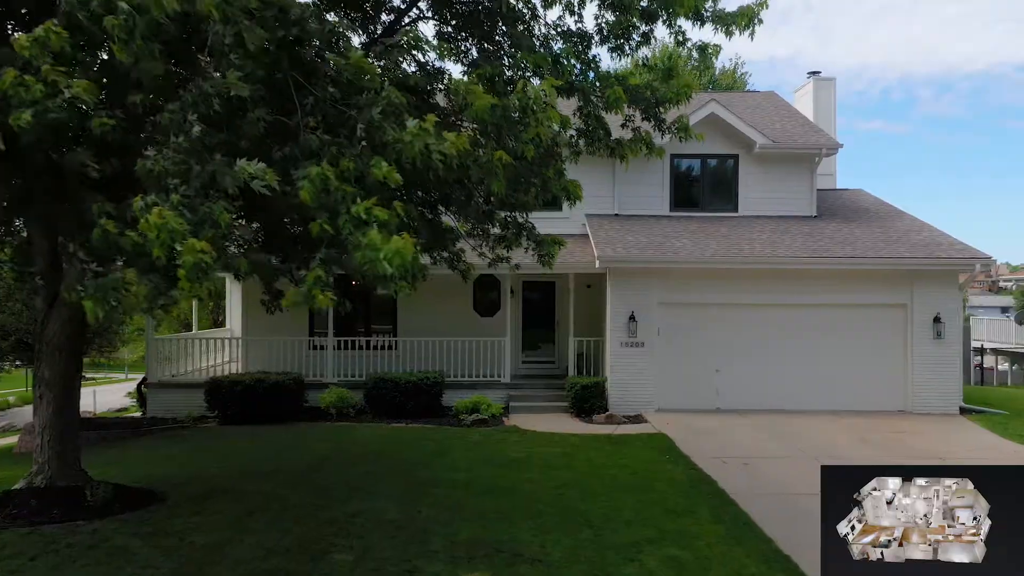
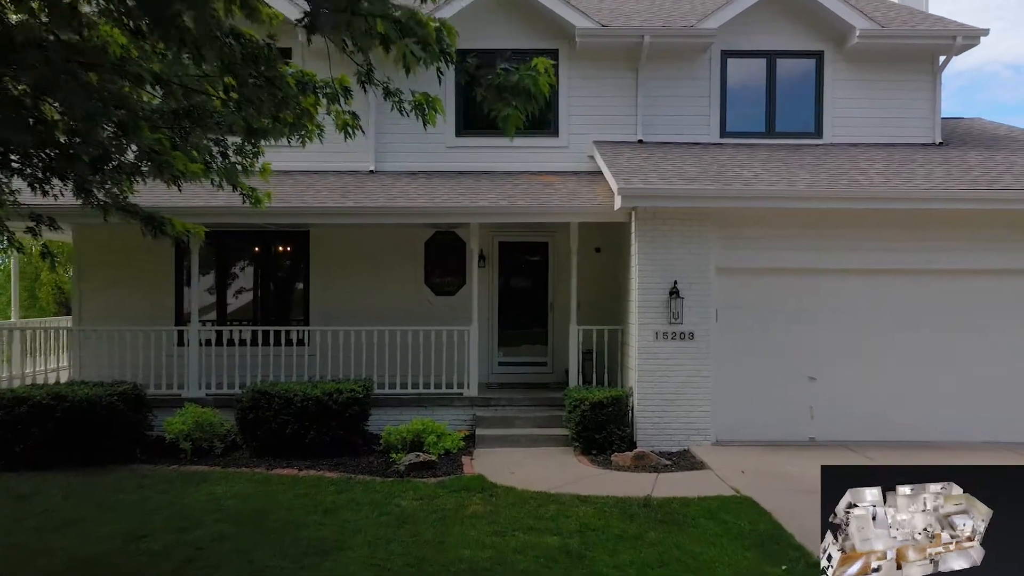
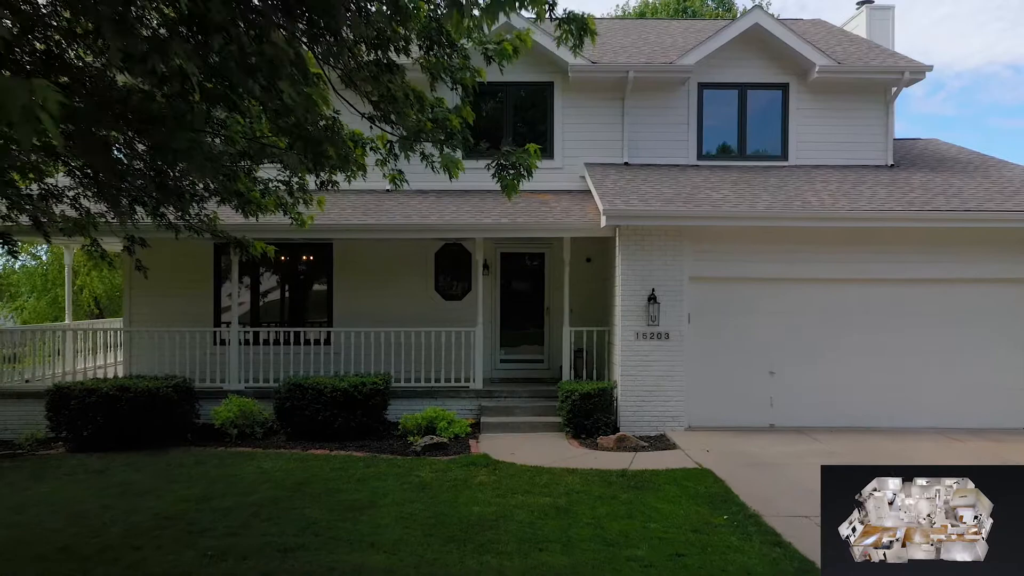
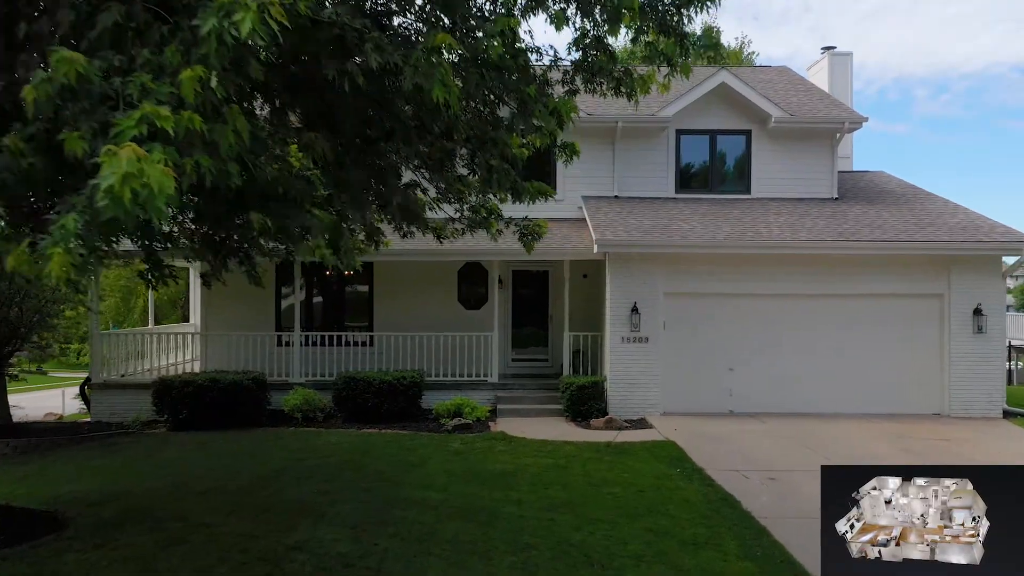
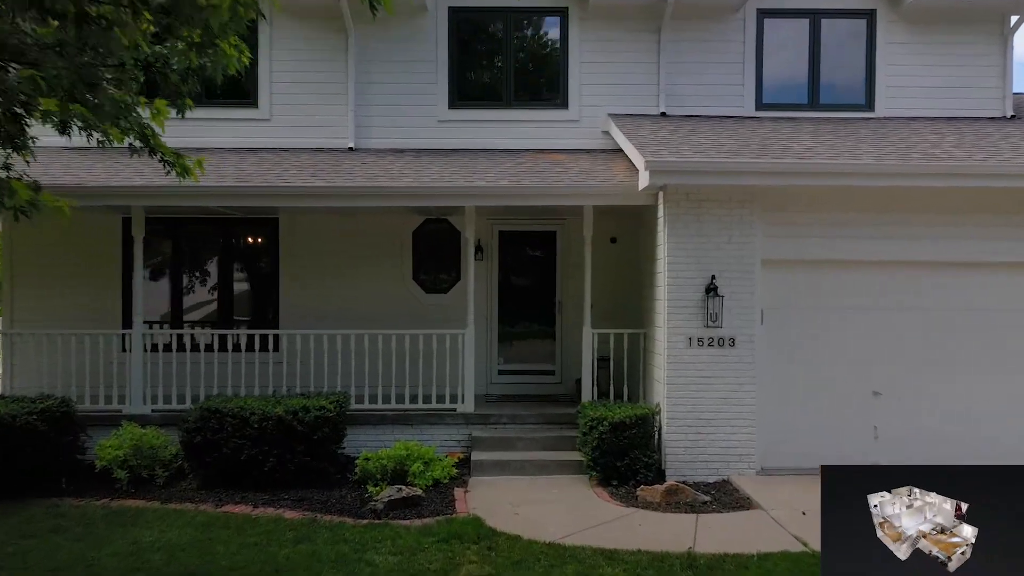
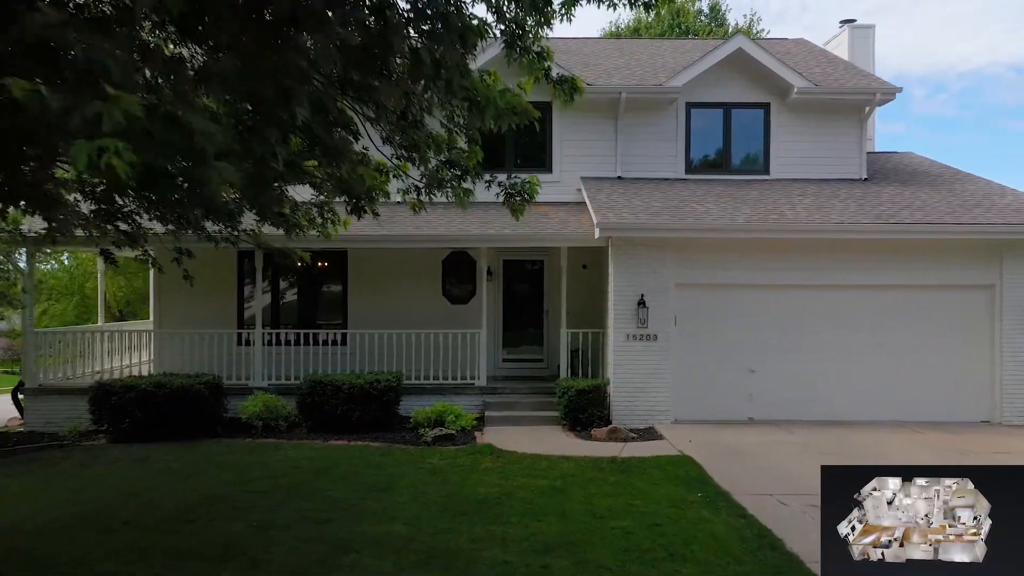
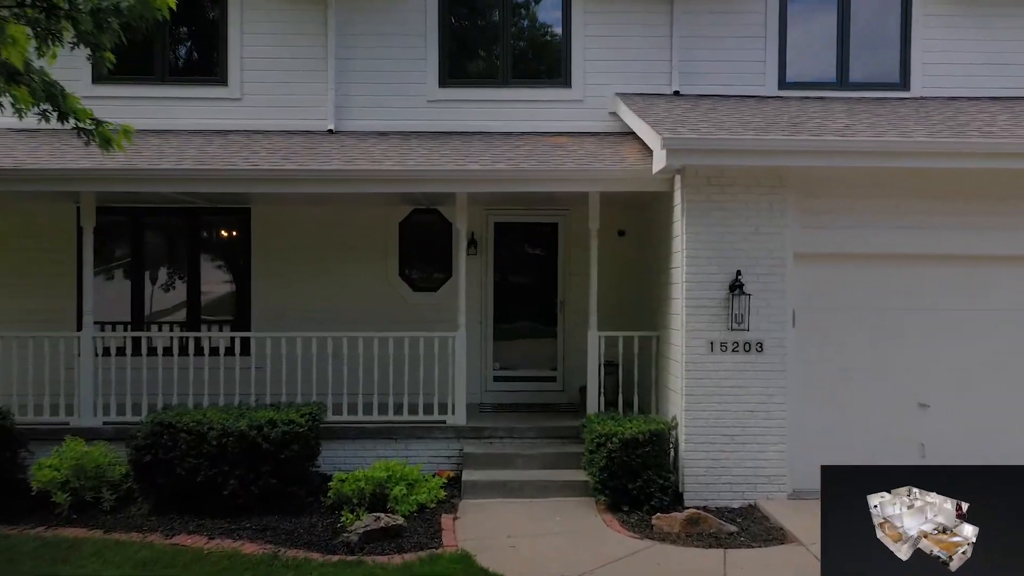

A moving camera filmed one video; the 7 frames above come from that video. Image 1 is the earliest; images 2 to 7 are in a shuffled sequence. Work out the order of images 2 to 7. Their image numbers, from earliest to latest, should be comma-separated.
4, 6, 3, 2, 5, 7
